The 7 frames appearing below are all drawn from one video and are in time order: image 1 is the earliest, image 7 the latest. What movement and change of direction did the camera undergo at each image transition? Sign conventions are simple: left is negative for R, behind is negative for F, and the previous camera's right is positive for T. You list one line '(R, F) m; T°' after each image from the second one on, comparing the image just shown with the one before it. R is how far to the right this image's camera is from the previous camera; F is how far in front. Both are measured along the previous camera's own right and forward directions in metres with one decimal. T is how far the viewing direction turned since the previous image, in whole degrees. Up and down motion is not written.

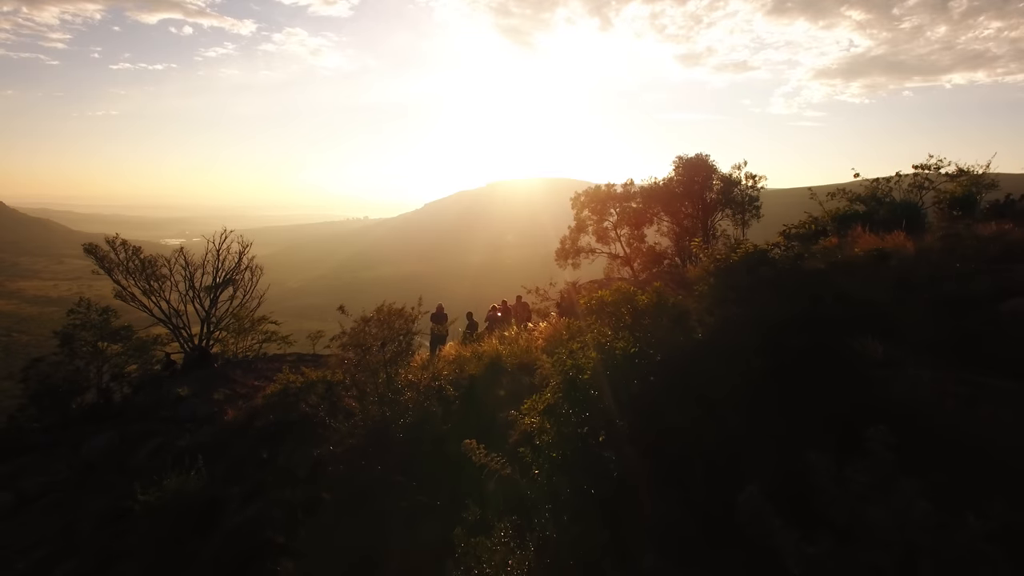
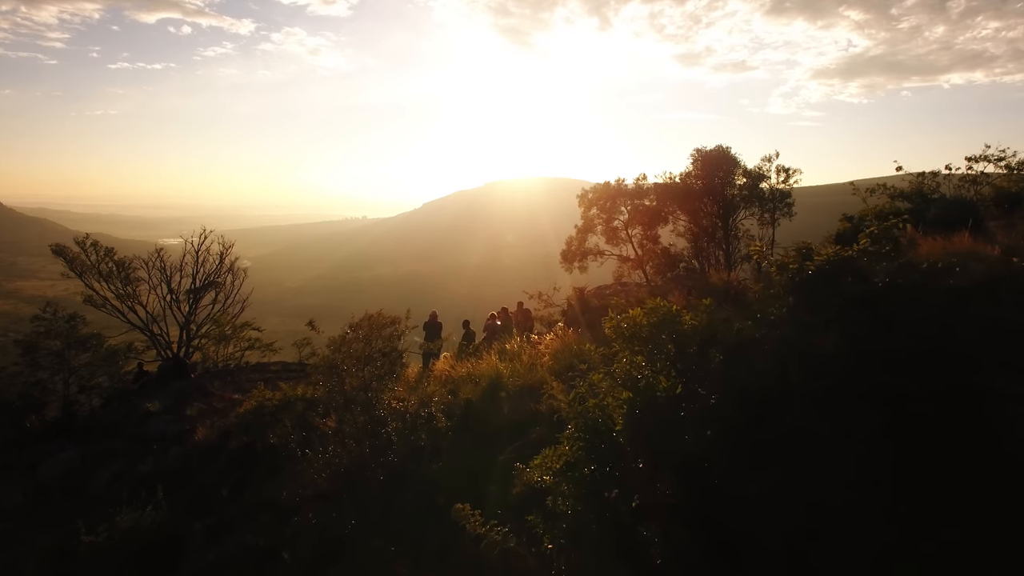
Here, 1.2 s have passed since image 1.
(0.0, +1.3) m; 0°
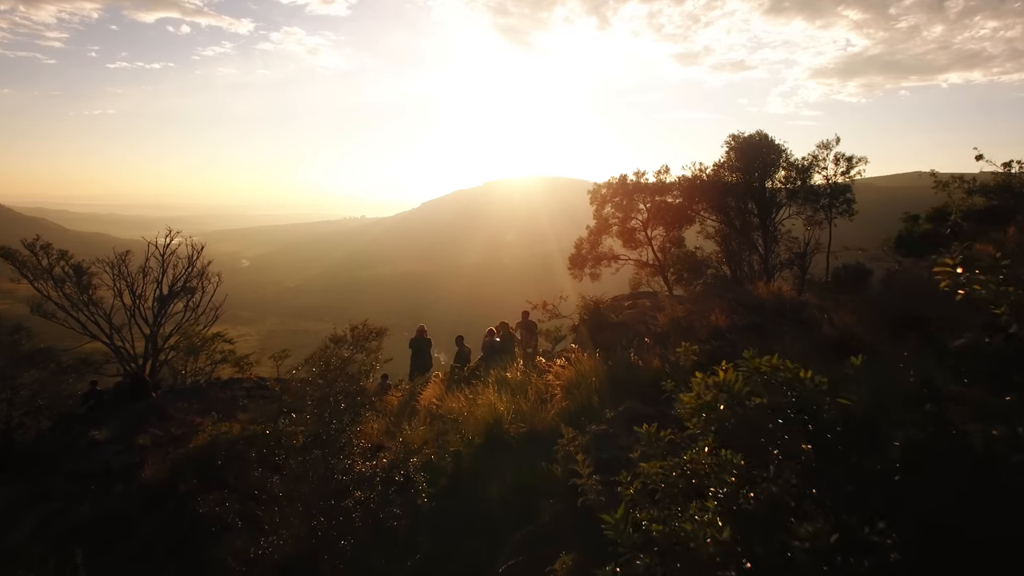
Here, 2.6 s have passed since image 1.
(0.0, +1.9) m; 0°
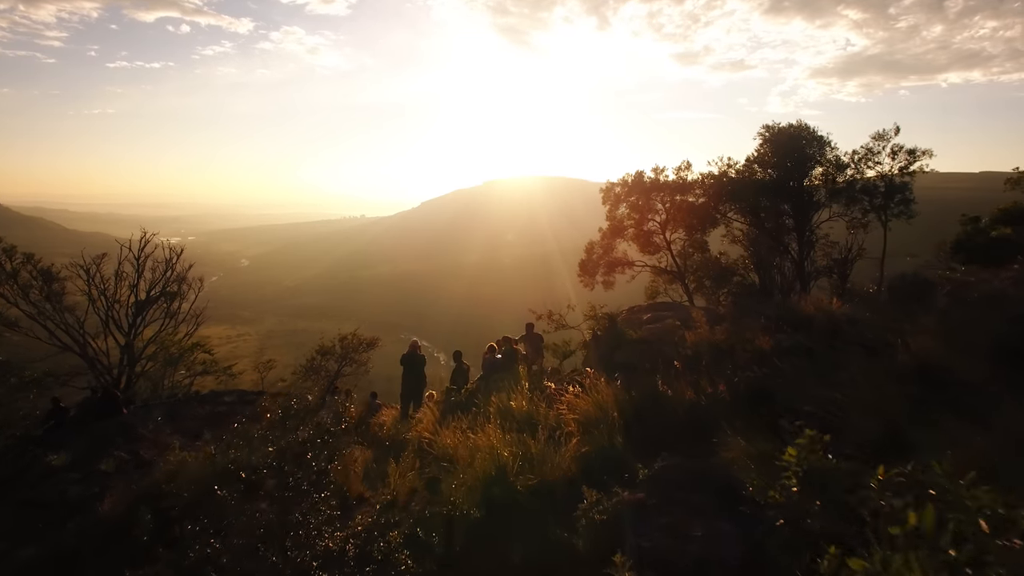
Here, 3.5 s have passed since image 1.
(0.0, +1.2) m; 0°
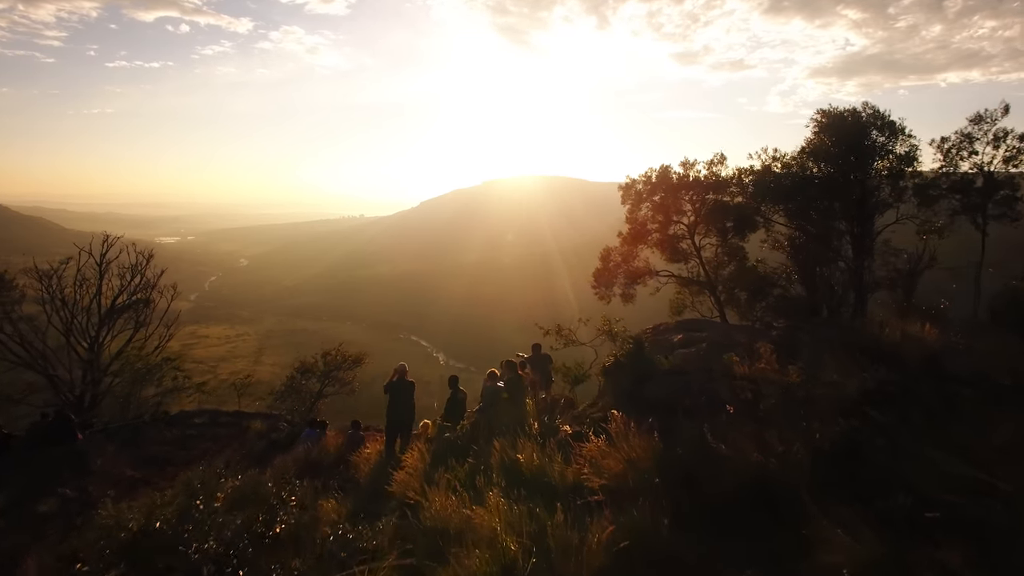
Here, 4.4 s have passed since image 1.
(-0.1, +1.5) m; 0°
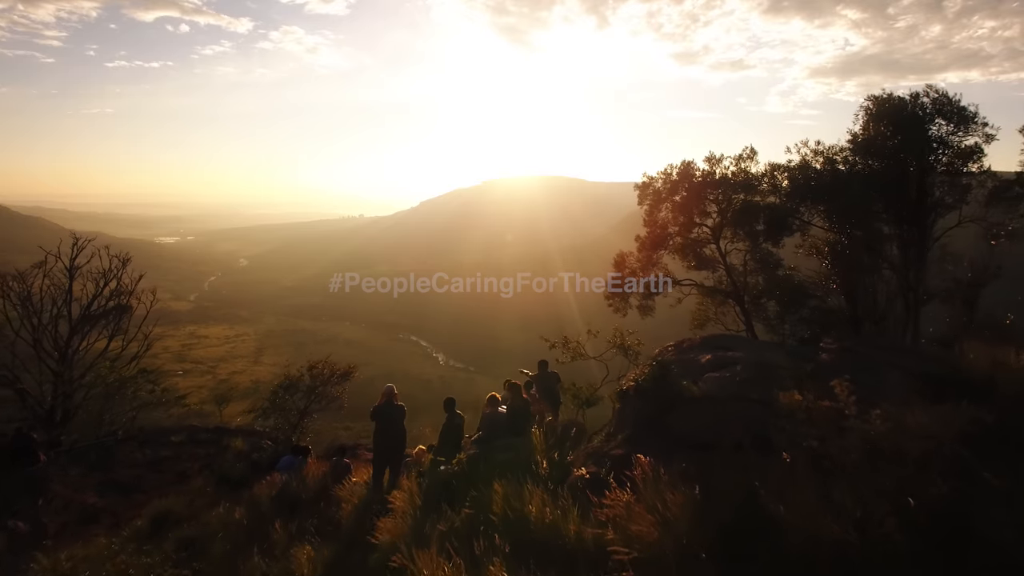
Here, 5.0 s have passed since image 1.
(0.0, +1.0) m; 0°
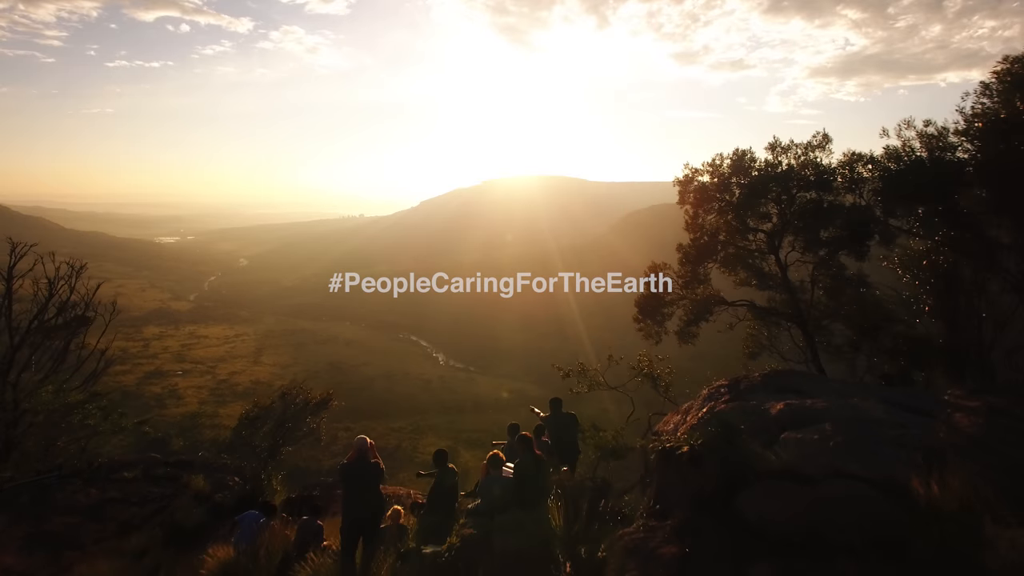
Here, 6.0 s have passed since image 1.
(-0.1, +1.7) m; 0°
